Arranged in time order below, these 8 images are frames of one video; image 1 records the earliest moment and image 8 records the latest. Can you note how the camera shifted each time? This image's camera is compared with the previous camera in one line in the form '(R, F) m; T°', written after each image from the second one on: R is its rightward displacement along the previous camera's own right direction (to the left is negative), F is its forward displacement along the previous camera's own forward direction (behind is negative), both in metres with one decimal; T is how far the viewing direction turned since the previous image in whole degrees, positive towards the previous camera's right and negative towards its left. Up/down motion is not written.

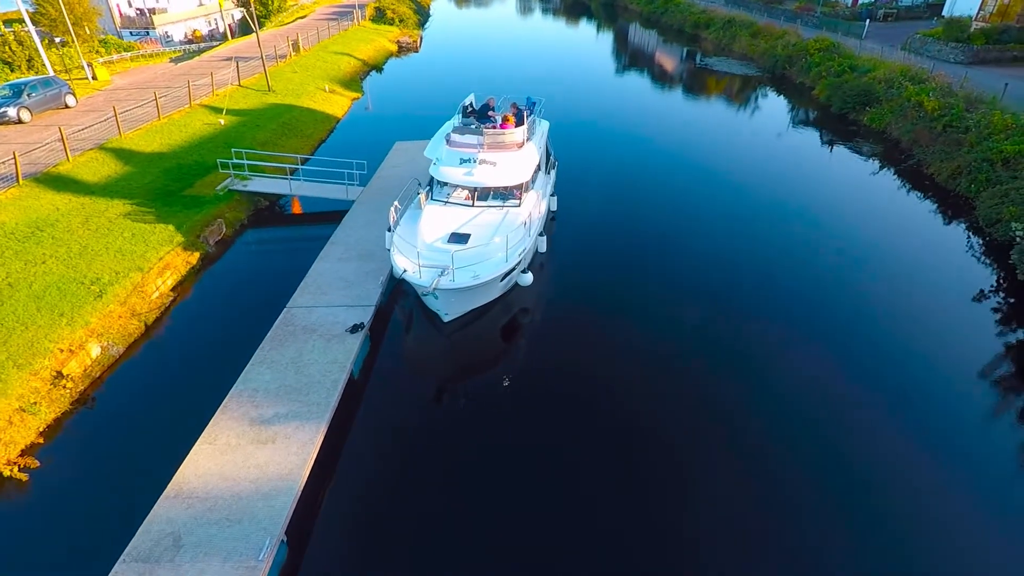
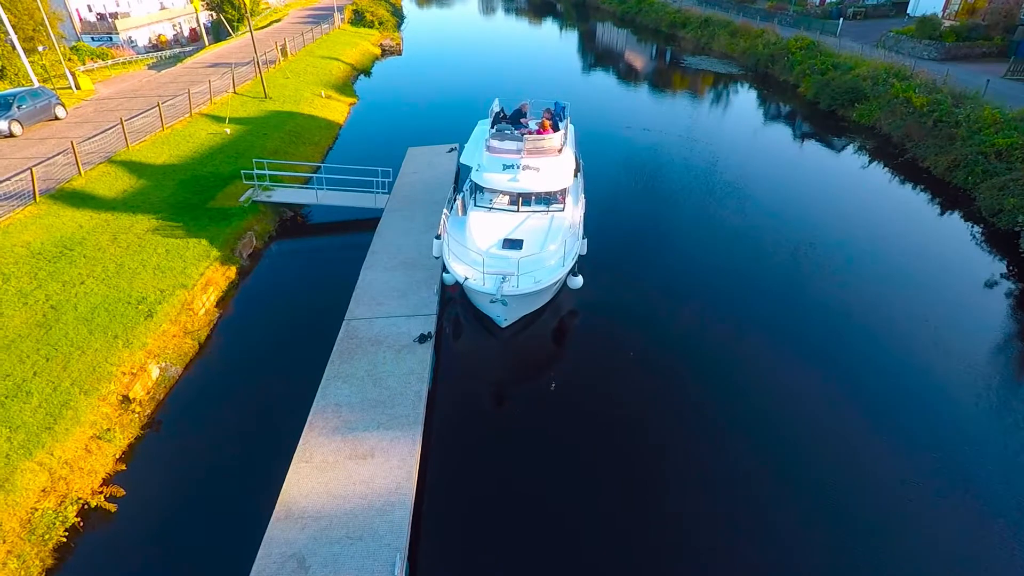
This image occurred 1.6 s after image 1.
(-2.2, -0.1) m; +3°
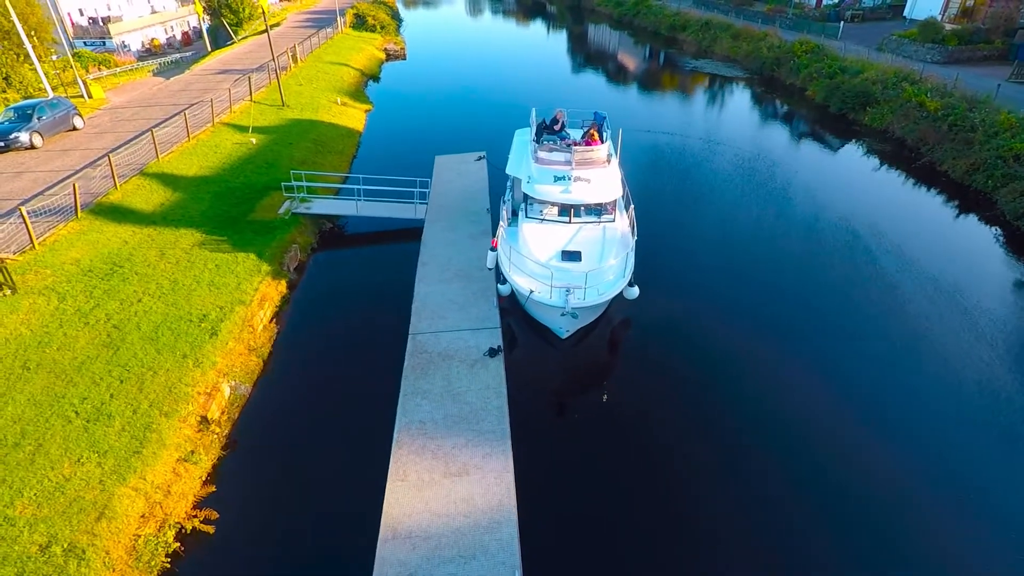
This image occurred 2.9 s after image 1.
(-1.9, -0.1) m; +1°
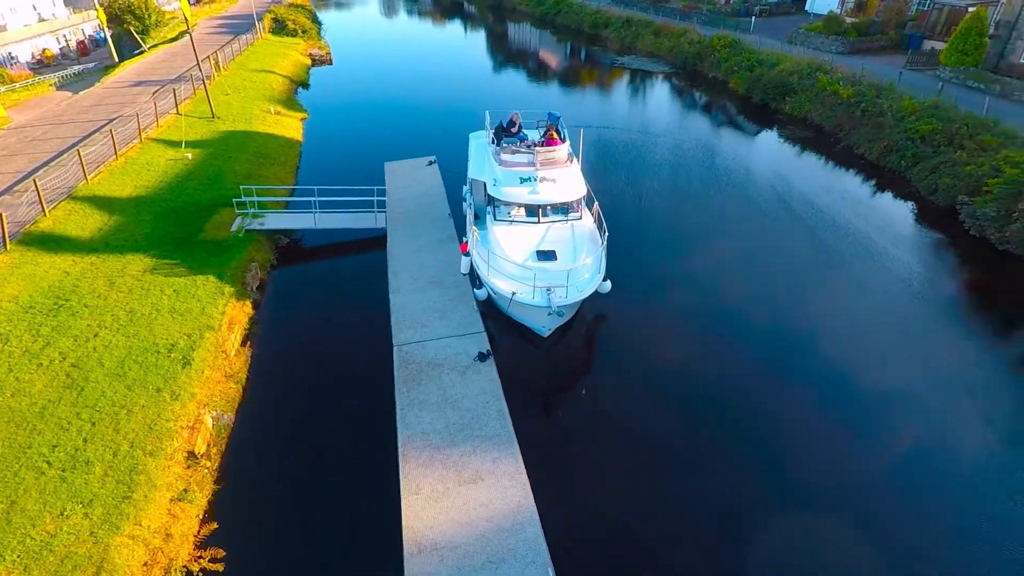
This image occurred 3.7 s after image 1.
(-1.2, 0.0) m; +7°
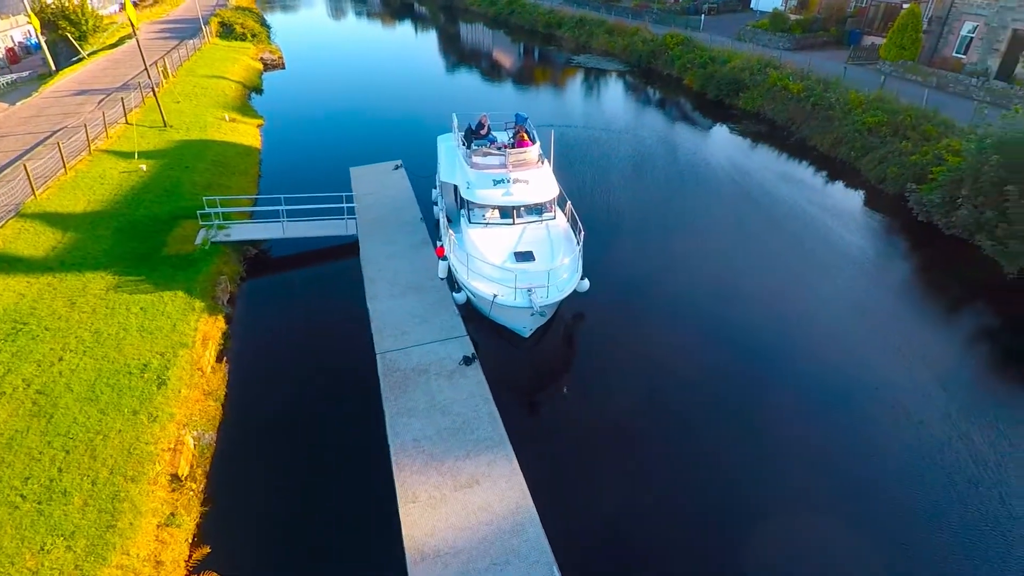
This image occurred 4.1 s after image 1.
(-0.5, 0.0) m; +4°
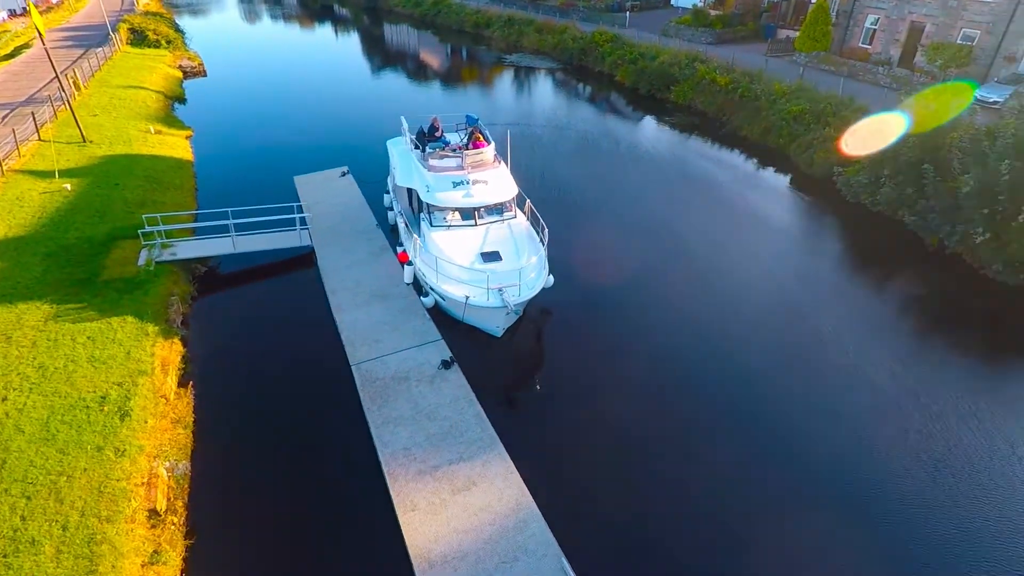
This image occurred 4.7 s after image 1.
(-0.8, 0.0) m; +6°
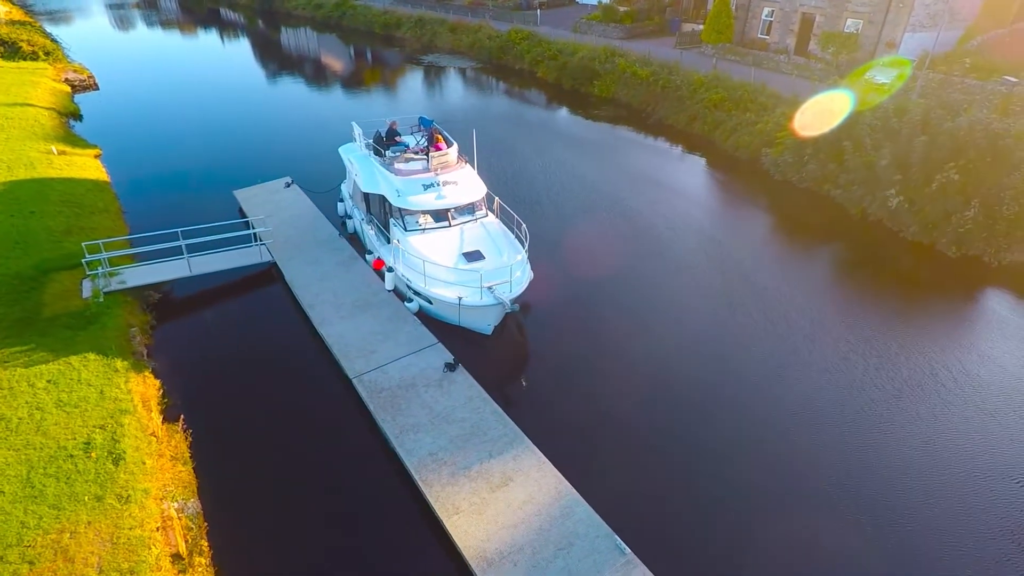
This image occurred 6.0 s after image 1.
(-1.8, 0.0) m; +8°
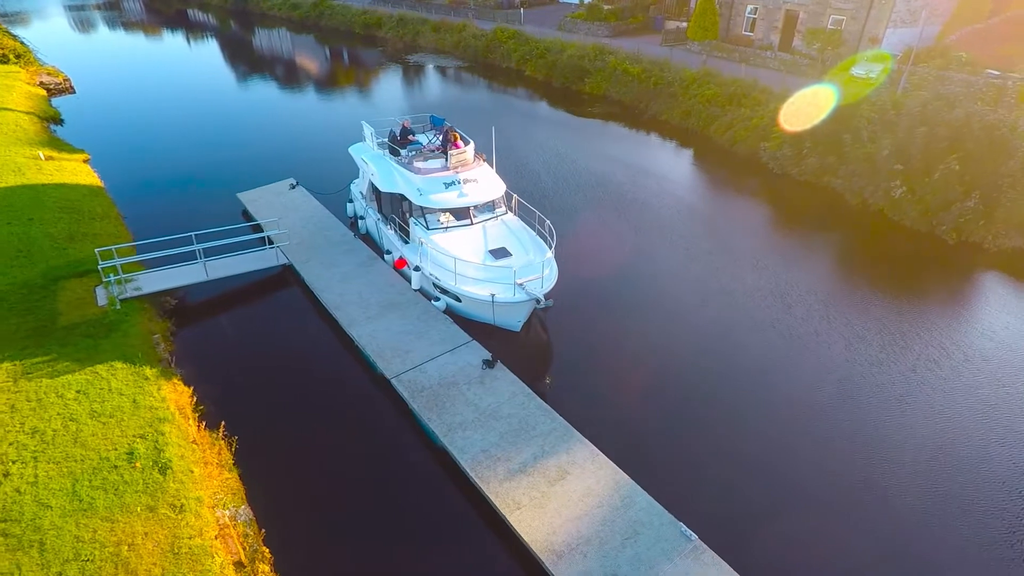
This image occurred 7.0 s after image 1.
(-1.4, 0.0) m; +3°
